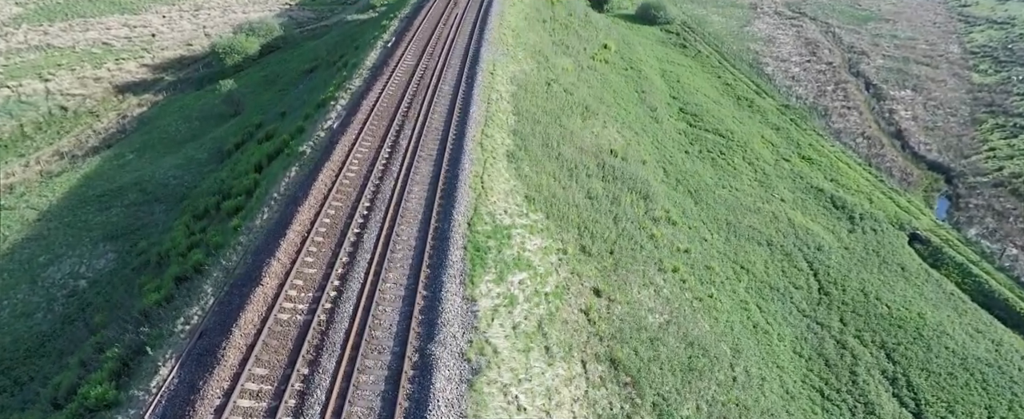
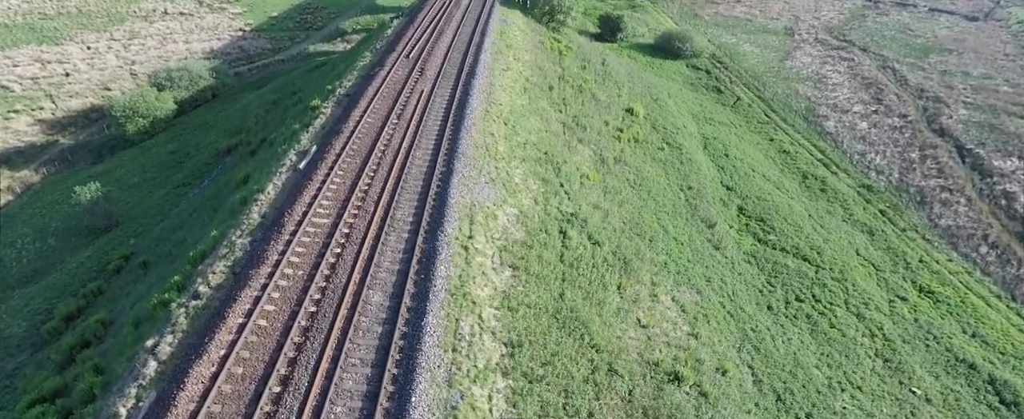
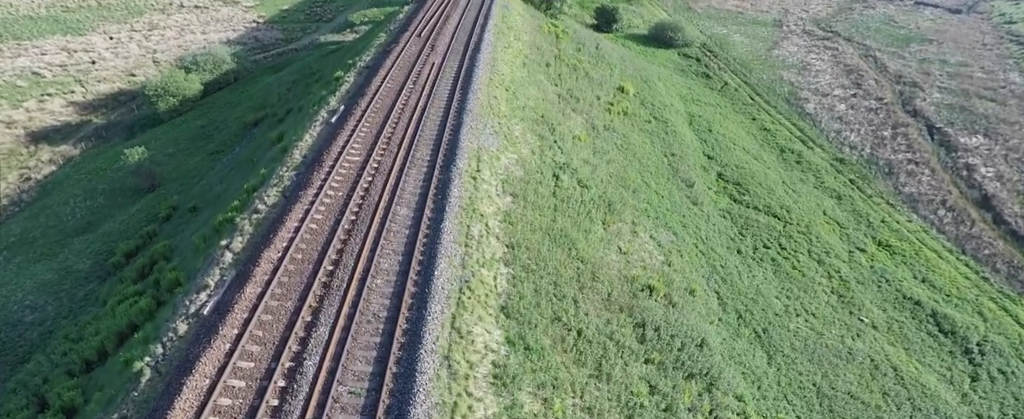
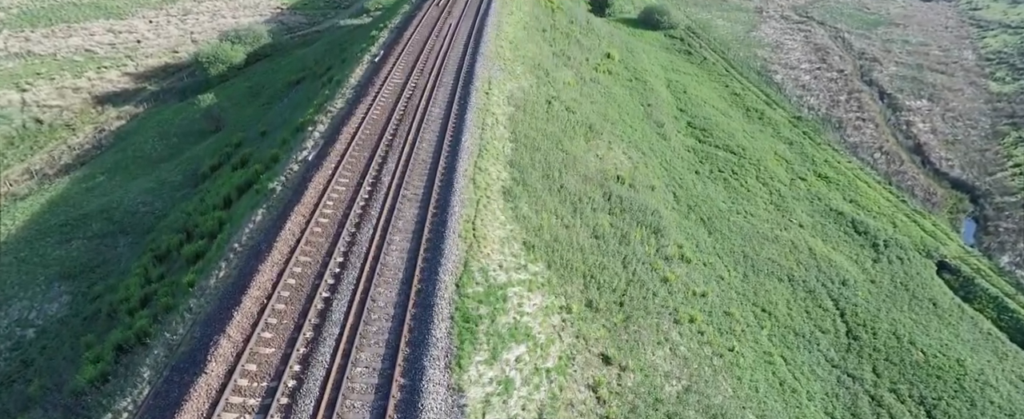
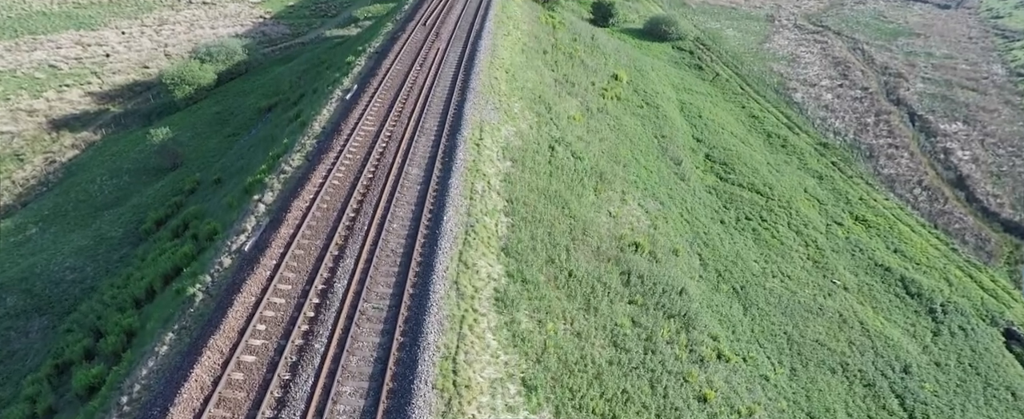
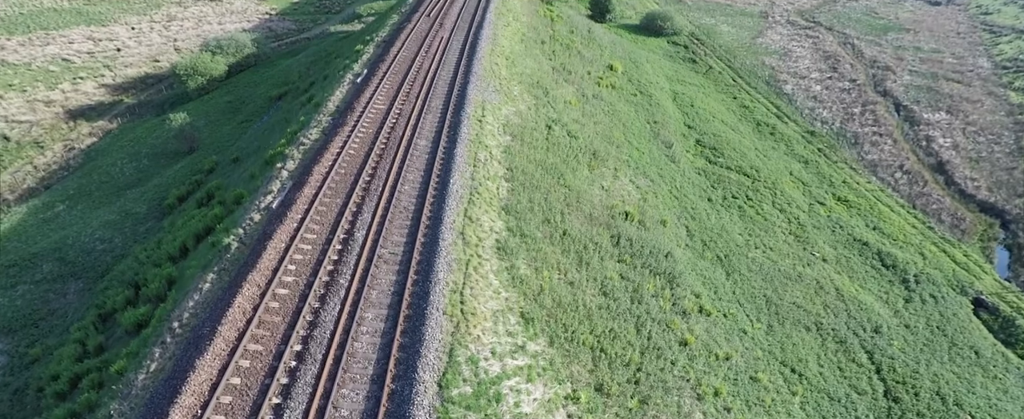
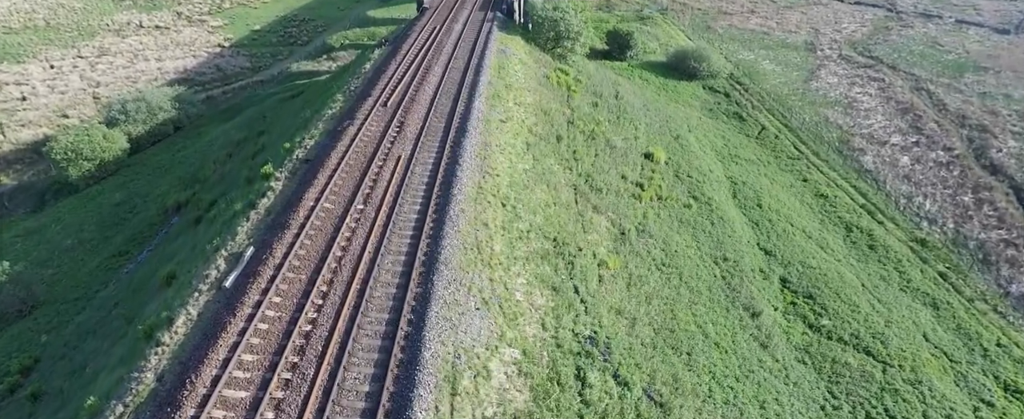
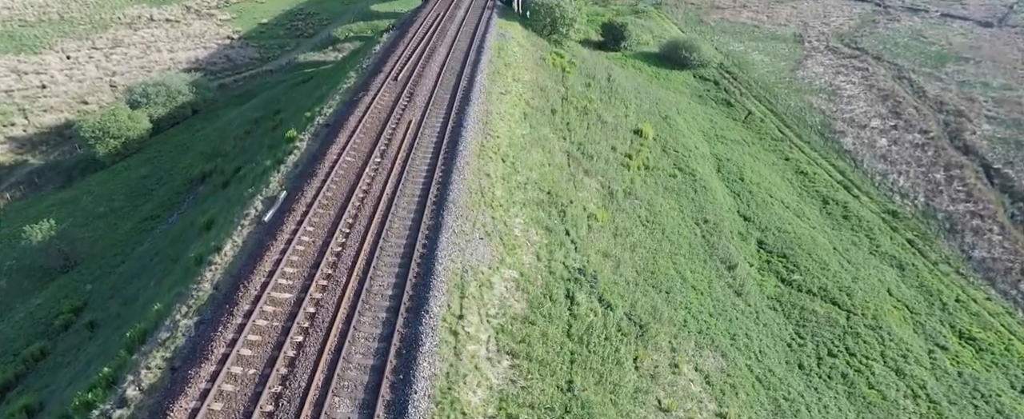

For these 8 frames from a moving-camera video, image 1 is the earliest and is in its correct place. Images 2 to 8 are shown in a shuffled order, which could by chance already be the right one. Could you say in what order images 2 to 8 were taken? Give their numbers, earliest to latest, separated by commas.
4, 6, 5, 3, 2, 8, 7
